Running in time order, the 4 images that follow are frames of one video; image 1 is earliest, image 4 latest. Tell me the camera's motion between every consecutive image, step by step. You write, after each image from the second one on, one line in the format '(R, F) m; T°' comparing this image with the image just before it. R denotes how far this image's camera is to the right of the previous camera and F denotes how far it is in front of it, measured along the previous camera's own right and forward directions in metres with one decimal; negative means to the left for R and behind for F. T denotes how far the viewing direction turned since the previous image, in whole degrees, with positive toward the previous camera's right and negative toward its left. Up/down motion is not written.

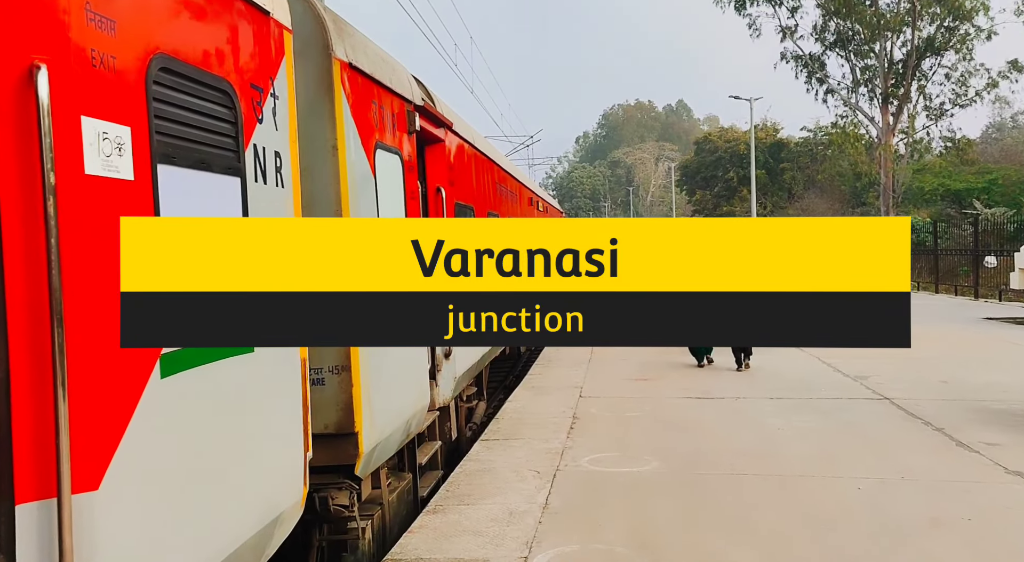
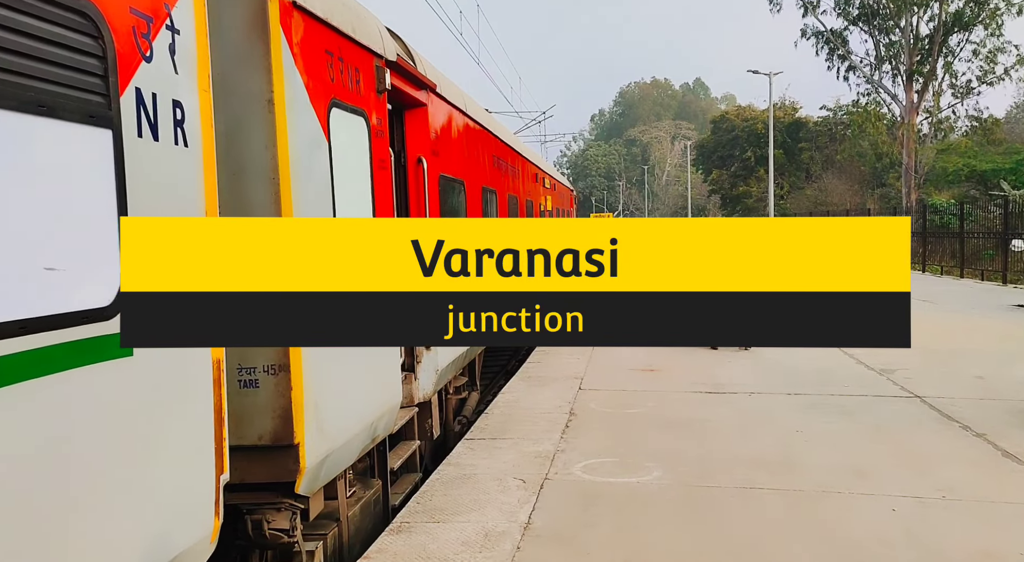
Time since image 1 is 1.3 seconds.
(+0.2, +0.7) m; -1°
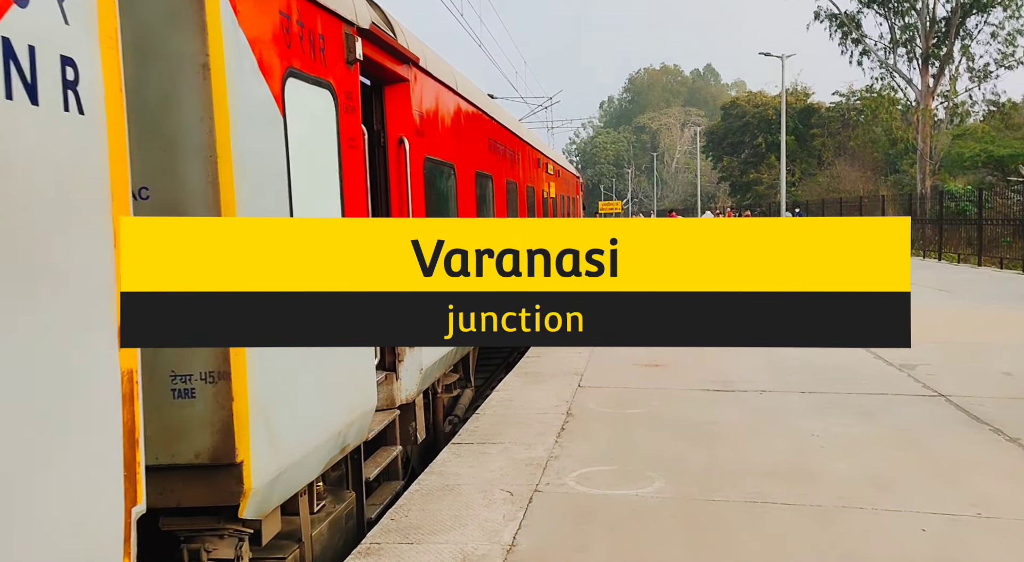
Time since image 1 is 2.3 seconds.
(+0.1, +0.5) m; -1°
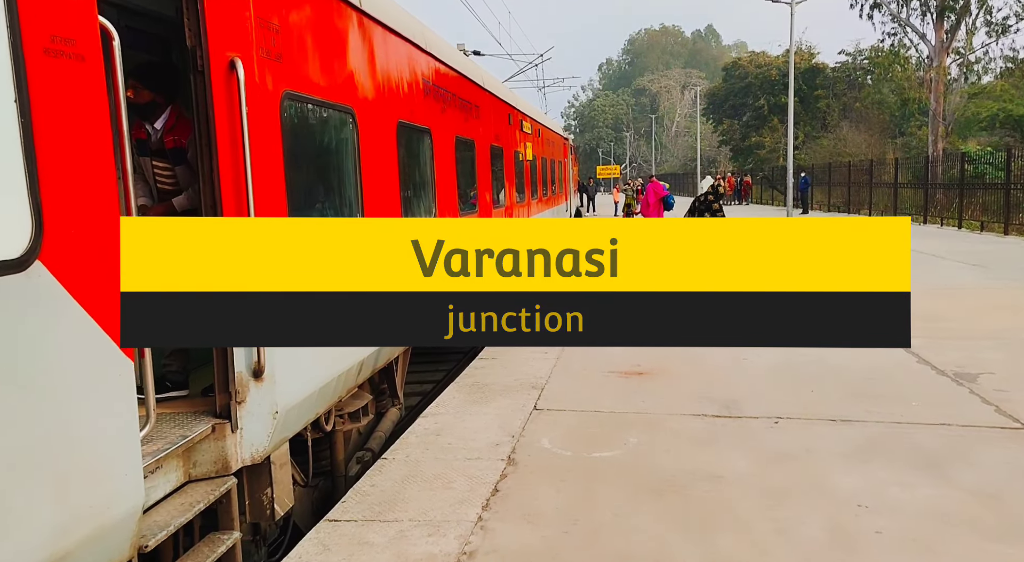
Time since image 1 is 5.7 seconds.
(+0.4, +2.0) m; 0°
